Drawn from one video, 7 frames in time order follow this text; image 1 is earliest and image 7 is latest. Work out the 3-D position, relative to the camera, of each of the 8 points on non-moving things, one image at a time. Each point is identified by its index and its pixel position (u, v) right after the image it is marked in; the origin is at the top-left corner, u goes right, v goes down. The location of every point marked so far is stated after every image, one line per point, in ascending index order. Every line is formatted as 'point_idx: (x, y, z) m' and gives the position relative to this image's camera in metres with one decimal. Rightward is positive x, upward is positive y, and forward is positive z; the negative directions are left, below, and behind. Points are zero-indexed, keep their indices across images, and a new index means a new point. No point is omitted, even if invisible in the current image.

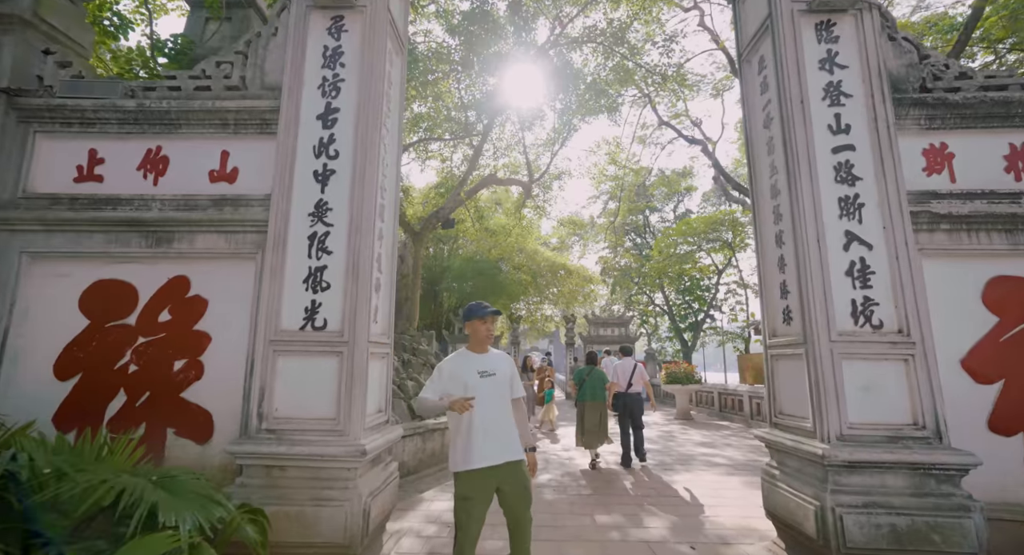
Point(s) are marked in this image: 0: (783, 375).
0: (+2.1, -0.7, +3.7) m
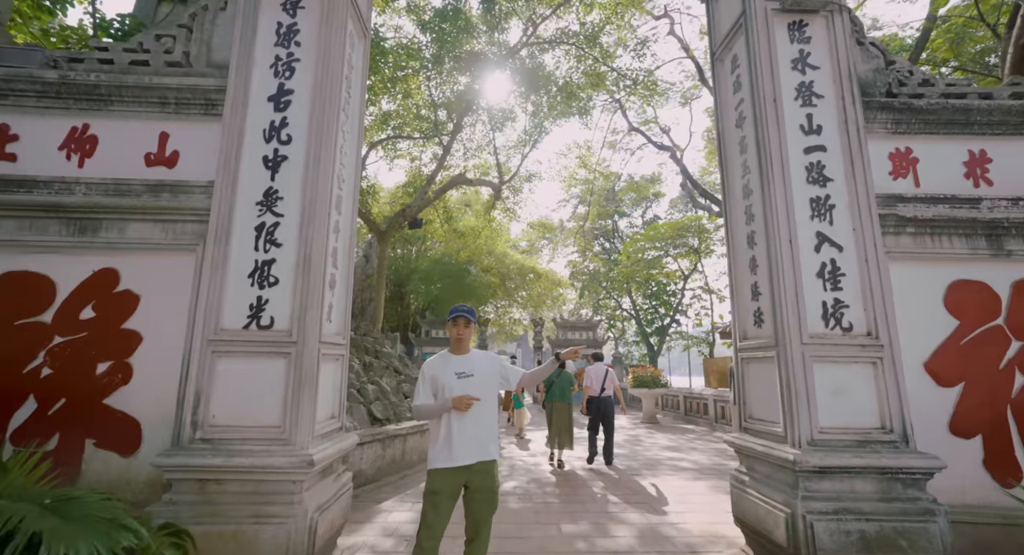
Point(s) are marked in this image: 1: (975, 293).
0: (+1.8, -0.8, +3.6) m
1: (+3.5, -0.1, +3.6) m
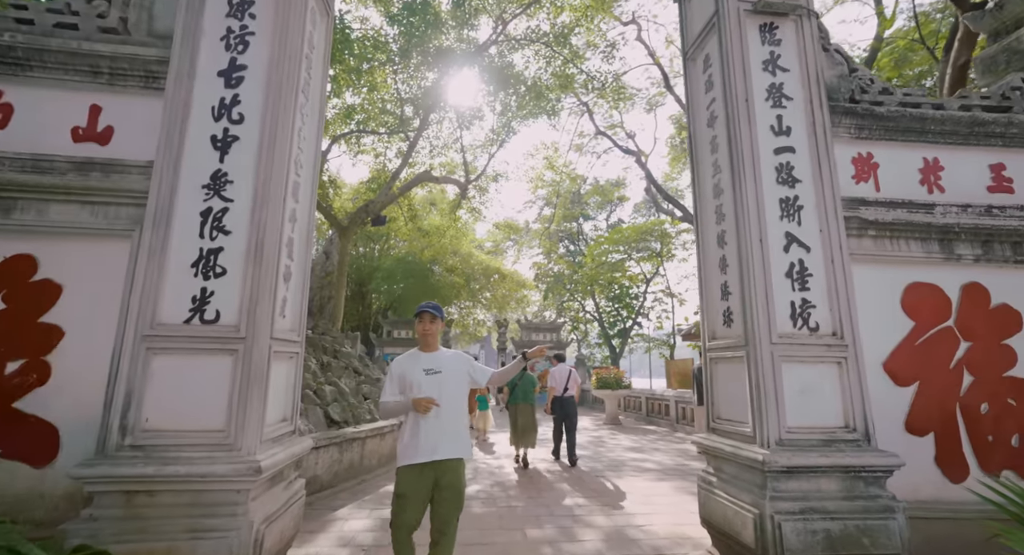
0: (+1.6, -0.8, +3.6) m
1: (+3.3, -0.1, +3.7) m
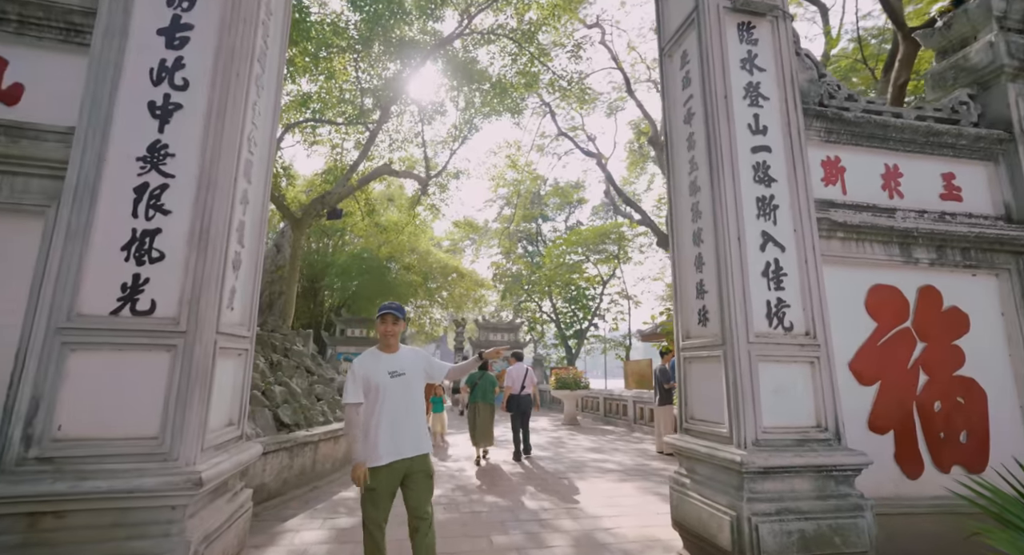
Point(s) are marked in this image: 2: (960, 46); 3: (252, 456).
0: (+1.4, -0.7, +3.5) m
1: (+3.0, -0.2, +3.8) m
2: (+4.6, +2.4, +4.9) m
3: (-1.6, -1.1, +3.0) m
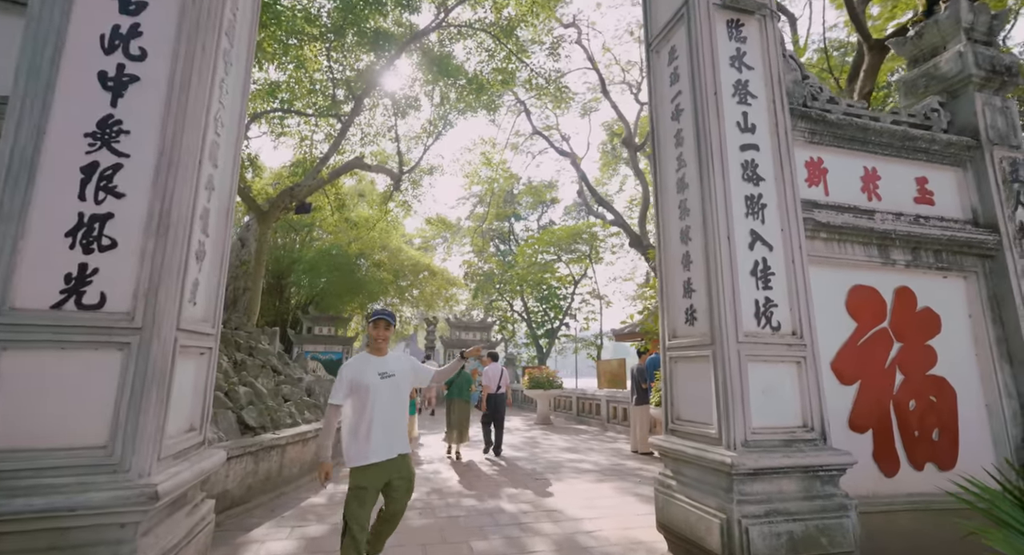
0: (+1.2, -0.7, +3.5) m
1: (+2.9, -0.2, +3.9) m
2: (+4.4, +2.4, +5.0) m
3: (-1.7, -1.1, +2.8) m
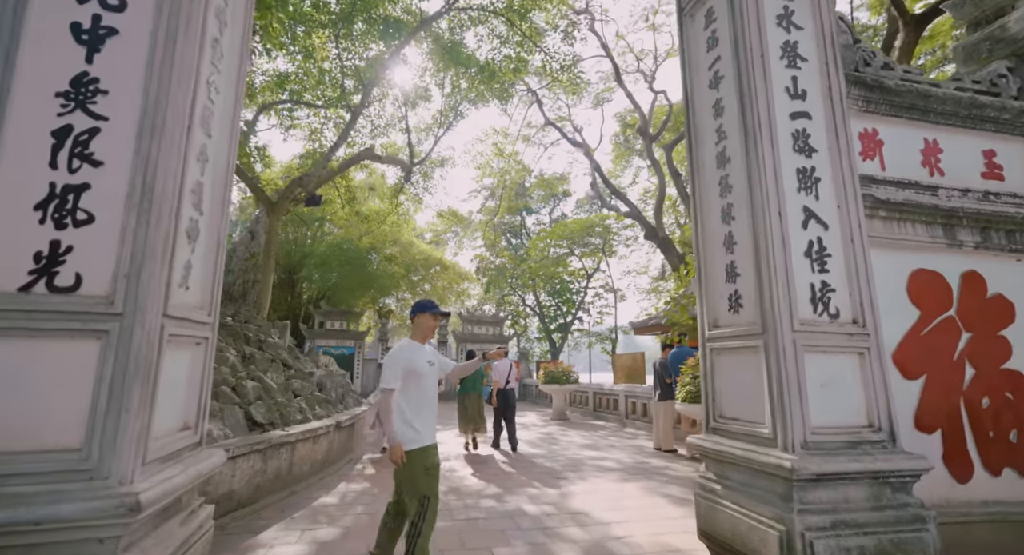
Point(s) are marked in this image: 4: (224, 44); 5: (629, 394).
0: (+1.4, -0.6, +3.2) m
1: (+3.1, 0.0, +3.5) m
2: (+4.6, +2.5, +4.6) m
3: (-1.6, -1.0, +2.5) m
4: (-1.6, +1.3, +2.6) m
5: (+2.8, -2.9, +11.7) m
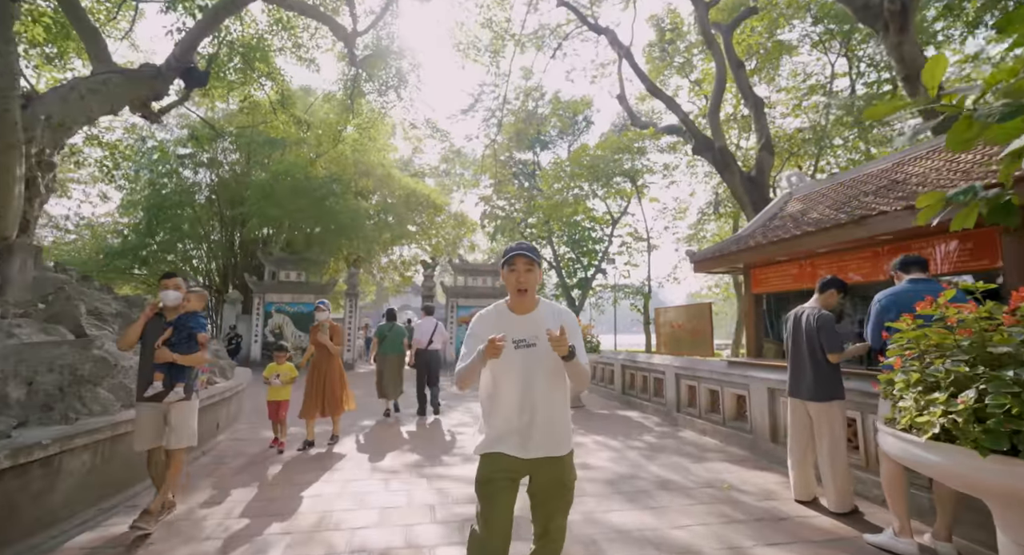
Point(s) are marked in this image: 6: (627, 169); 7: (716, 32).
0: (+0.7, +0.1, -1.5) m
1: (+2.3, +0.7, -1.3) m
2: (+3.9, +3.4, -0.5) m
3: (-2.4, -0.3, -2.0) m
4: (-2.4, +2.0, -2.1) m
5: (+2.5, -1.4, +7.1) m
6: (+4.9, +4.6, +19.5) m
7: (+6.3, +7.6, +14.8) m
